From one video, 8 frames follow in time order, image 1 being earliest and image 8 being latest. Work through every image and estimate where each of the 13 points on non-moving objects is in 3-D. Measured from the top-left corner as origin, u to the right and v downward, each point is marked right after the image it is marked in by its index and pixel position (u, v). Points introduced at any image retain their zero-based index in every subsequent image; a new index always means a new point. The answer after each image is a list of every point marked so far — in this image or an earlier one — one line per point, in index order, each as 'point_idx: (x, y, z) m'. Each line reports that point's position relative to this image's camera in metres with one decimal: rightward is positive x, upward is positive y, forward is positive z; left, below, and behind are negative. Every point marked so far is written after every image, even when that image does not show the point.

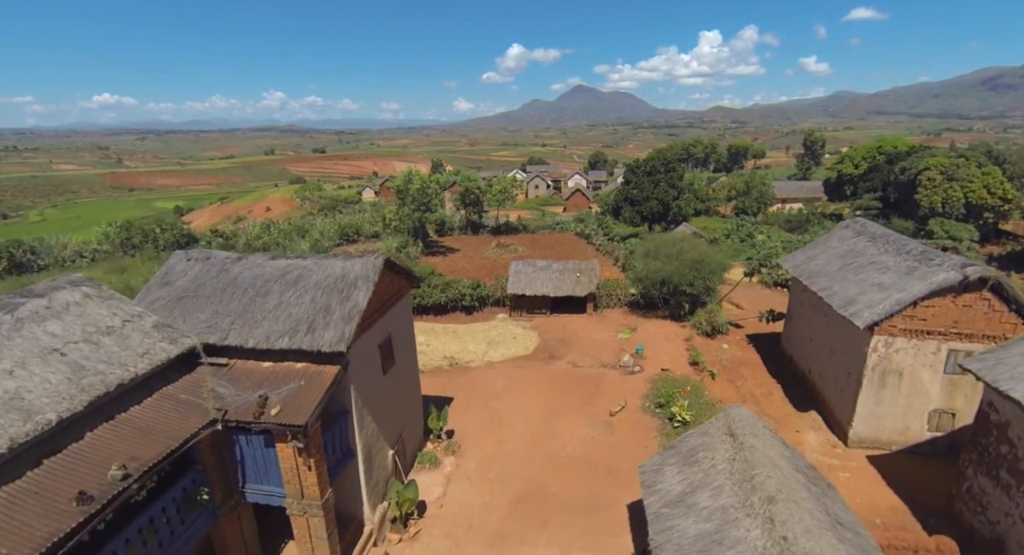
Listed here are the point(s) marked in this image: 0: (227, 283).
0: (-8.1, -0.2, +12.6) m
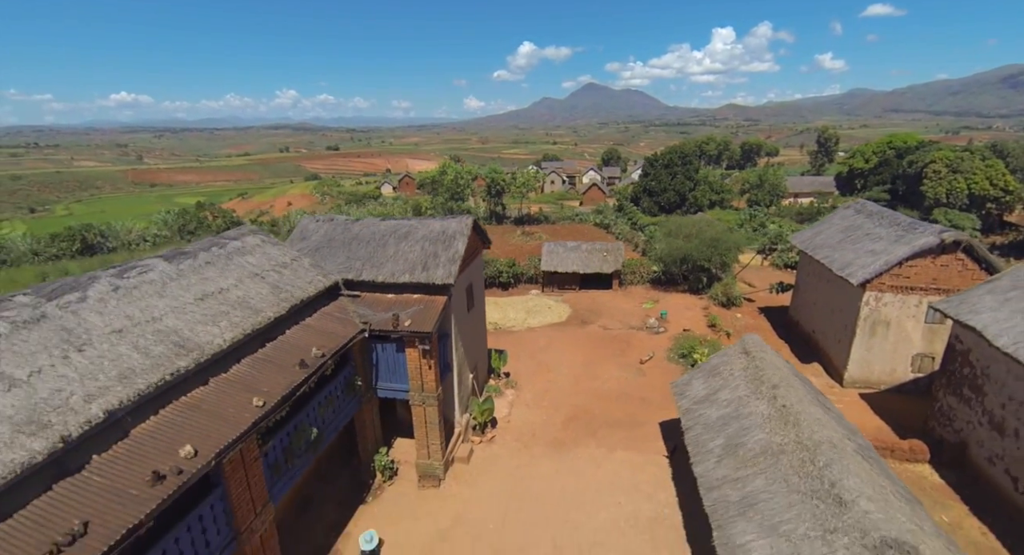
0: (-5.9, +1.5, +16.4) m
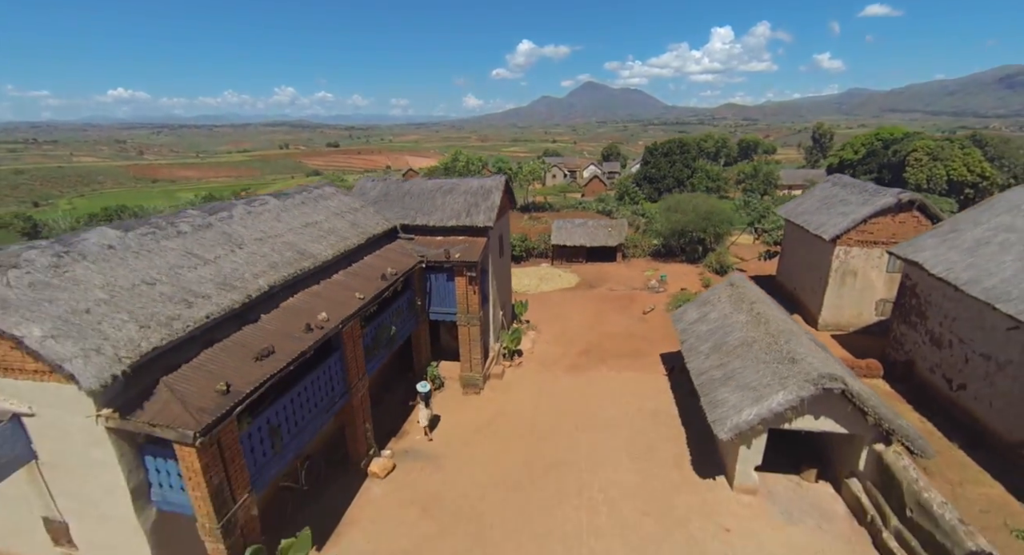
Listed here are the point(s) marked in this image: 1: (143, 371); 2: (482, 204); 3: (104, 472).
0: (-4.7, +3.8, +19.7) m
1: (-6.9, -1.8, +8.5) m
2: (-1.2, +3.1, +18.7) m
3: (-7.5, -3.7, +8.3) m
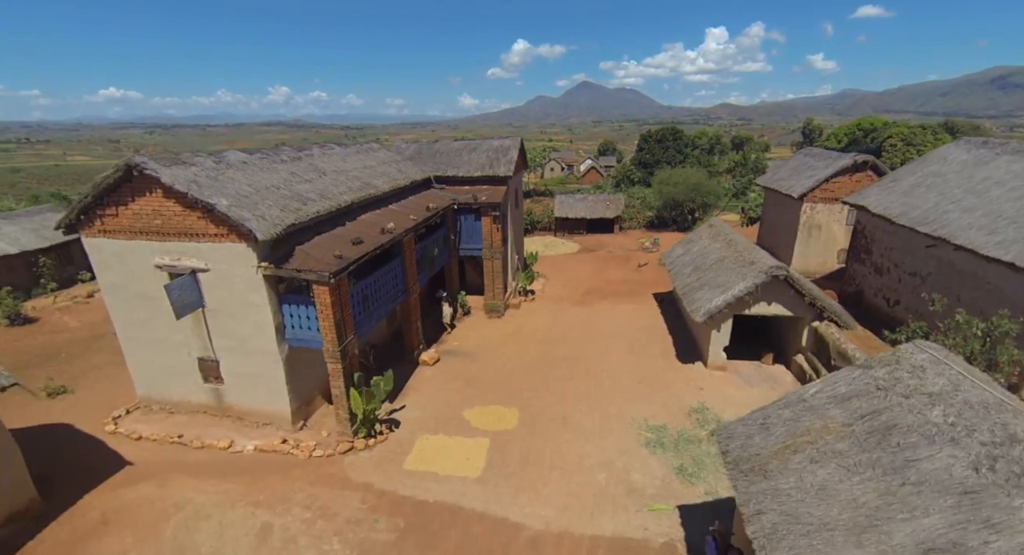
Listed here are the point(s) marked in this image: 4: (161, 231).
0: (-4.0, +6.6, +23.3) m
1: (-6.0, +1.0, +12.1) m
2: (-0.4, +5.9, +22.3) m
3: (-6.6, -0.9, +11.9) m
4: (-8.9, +1.2, +11.6) m
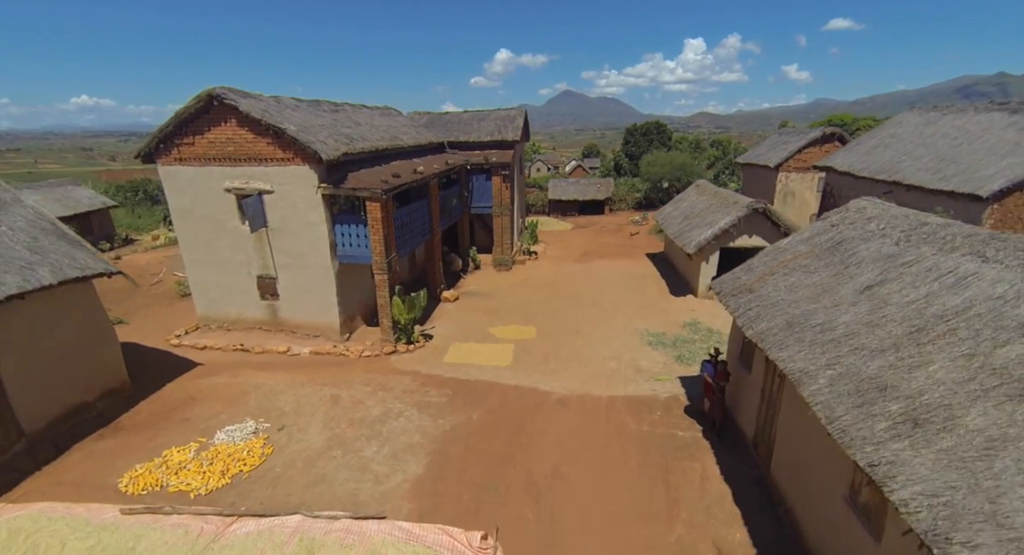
0: (-3.8, +8.9, +25.4) m
1: (-5.4, +3.4, +14.0) m
2: (-0.1, +8.2, +24.5) m
3: (-5.9, +1.5, +13.7) m
4: (-8.2, +3.6, +13.4) m
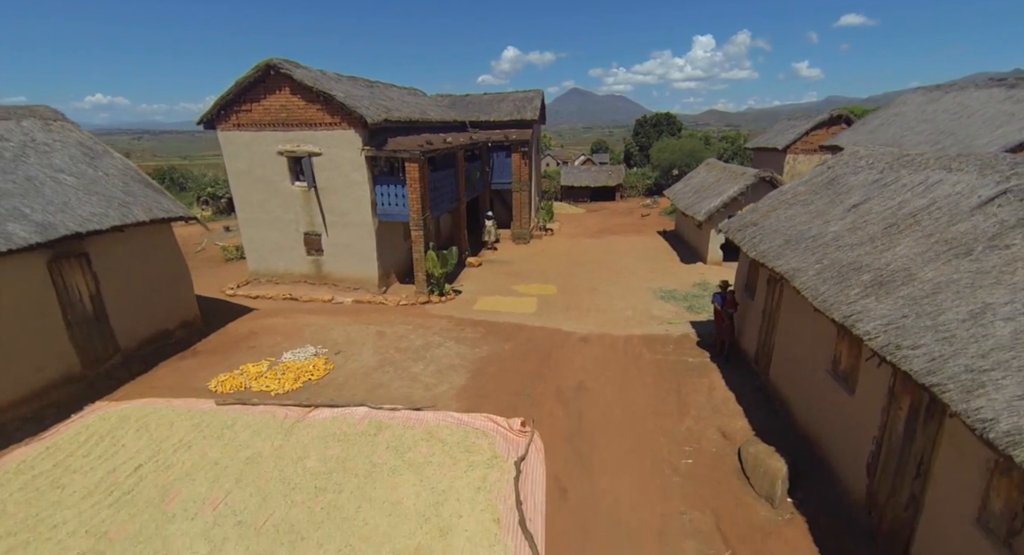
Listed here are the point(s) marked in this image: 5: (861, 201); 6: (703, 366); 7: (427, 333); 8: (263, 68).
0: (-2.7, +10.4, +26.7) m
1: (-4.5, +4.9, +15.3) m
2: (+0.9, +9.7, +25.8) m
3: (-5.1, +3.0, +15.1) m
4: (-7.4, +5.1, +14.8) m
5: (+6.2, +1.4, +8.0) m
6: (+4.7, -2.2, +11.1) m
7: (-2.5, -1.6, +13.2) m
8: (-7.7, +6.5, +14.1) m
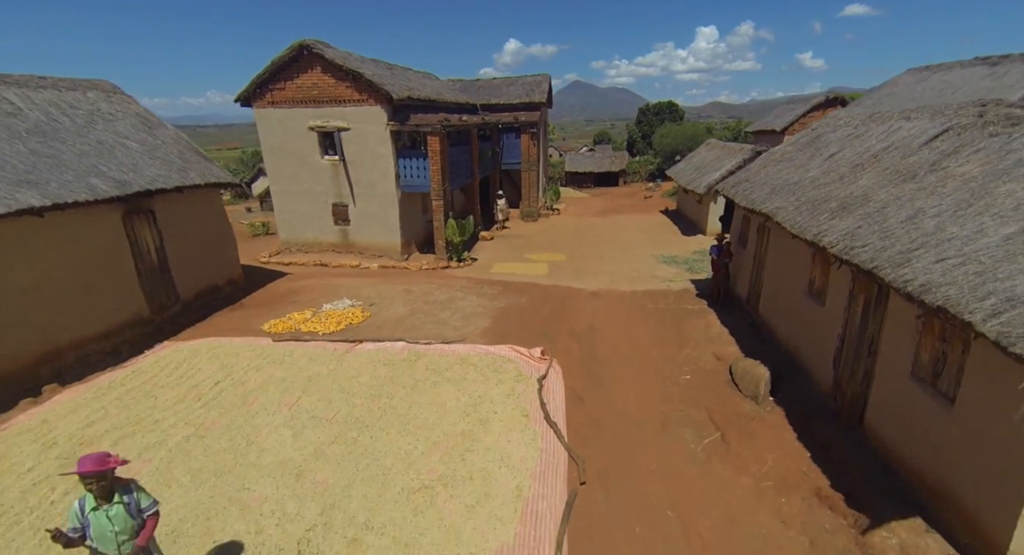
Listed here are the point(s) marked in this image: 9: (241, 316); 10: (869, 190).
0: (-2.2, +11.8, +27.9) m
1: (-4.1, +6.2, +16.6) m
2: (+1.4, +11.1, +26.9) m
3: (-4.6, +4.3, +16.4) m
4: (-7.0, +6.3, +16.1) m
5: (+6.6, +2.6, +9.2) m
6: (+5.1, -0.9, +12.4) m
7: (-2.0, -0.4, +14.5) m
8: (-7.3, +7.7, +15.3) m
9: (-7.6, -1.1, +12.8) m
10: (+5.6, +1.4, +7.1) m
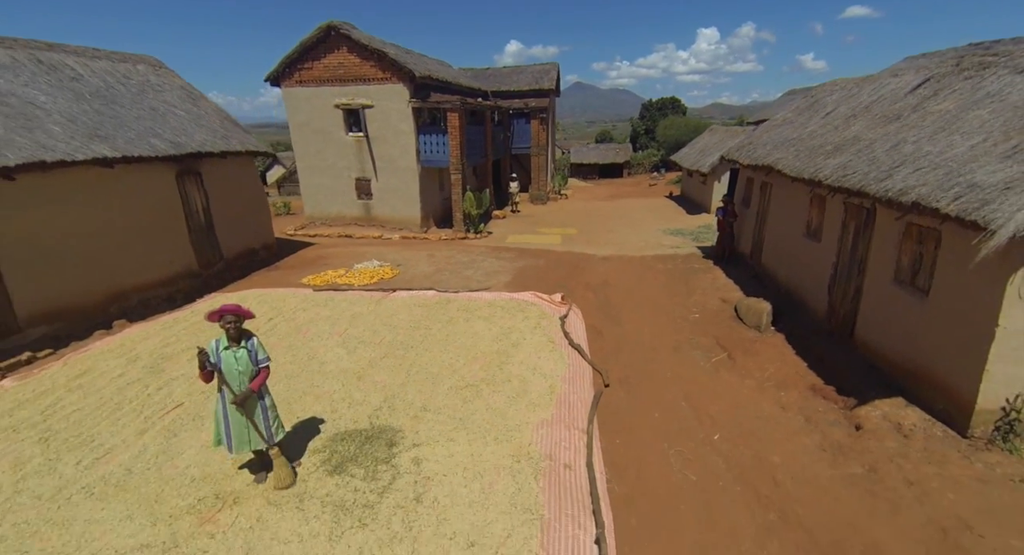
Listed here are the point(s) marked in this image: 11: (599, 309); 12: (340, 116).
0: (-1.6, +12.9, +28.8) m
1: (-3.5, +7.3, +17.5) m
2: (+2.0, +12.3, +27.9) m
3: (-4.1, +5.4, +17.3) m
4: (-6.4, +7.5, +17.0) m
5: (+7.2, +3.8, +10.1) m
6: (+5.7, +0.3, +13.3) m
7: (-1.4, +0.8, +15.4) m
8: (-6.7, +8.9, +16.3) m
9: (-7.1, +0.1, +13.8) m
10: (+6.2, +2.5, +8.0) m
11: (+2.1, -0.8, +11.0) m
12: (-6.7, +6.2, +17.5) m
